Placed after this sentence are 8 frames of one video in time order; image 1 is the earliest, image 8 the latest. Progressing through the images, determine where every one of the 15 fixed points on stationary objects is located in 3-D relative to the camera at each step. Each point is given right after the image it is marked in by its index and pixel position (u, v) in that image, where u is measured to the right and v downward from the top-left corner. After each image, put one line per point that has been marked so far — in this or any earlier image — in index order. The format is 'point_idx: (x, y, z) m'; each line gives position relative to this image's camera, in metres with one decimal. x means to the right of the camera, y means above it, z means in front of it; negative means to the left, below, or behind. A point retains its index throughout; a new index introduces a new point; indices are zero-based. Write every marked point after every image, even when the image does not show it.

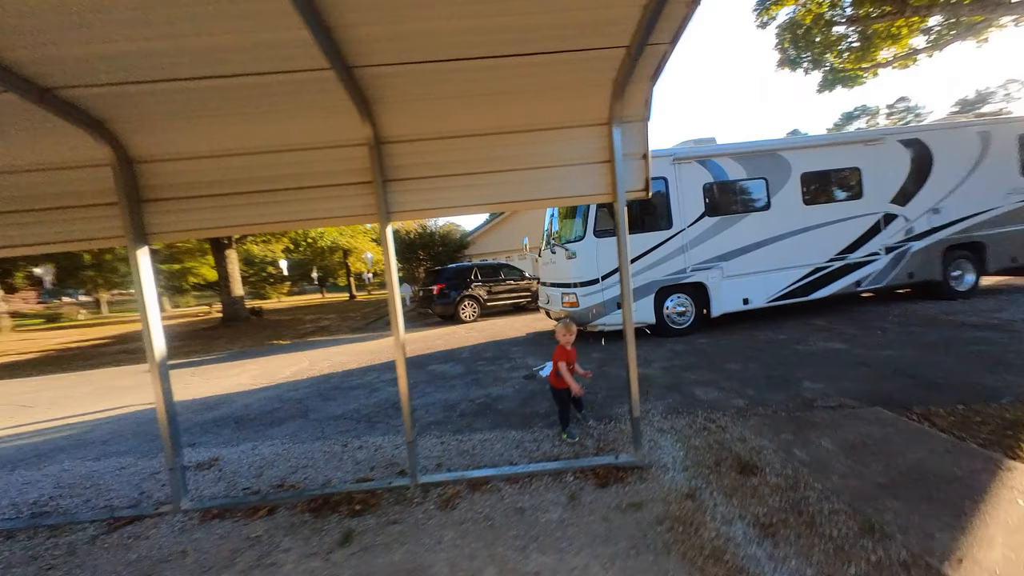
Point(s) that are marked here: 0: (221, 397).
0: (-4.8, -1.8, +5.9) m
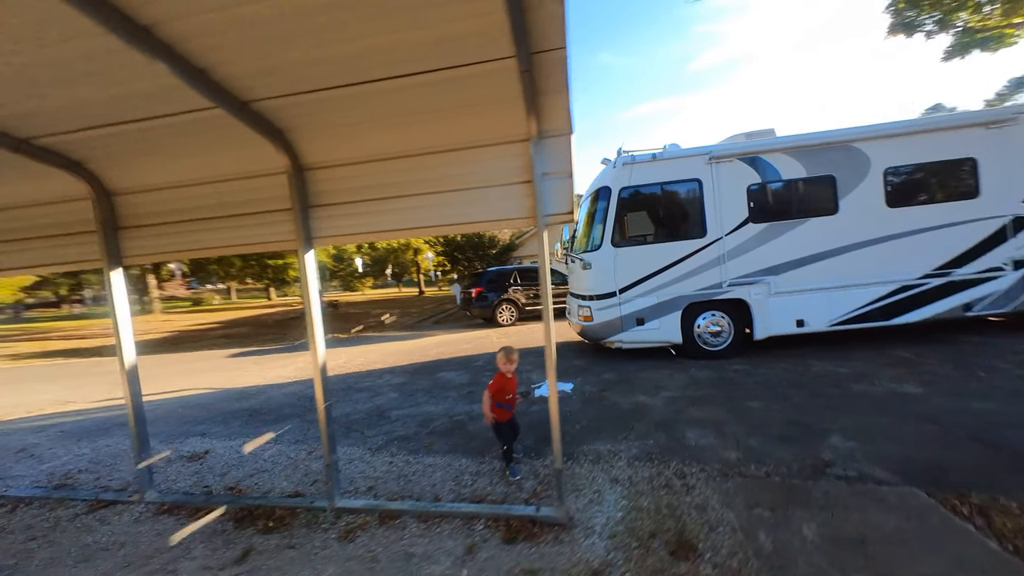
0: (-4.7, -1.8, +6.7) m
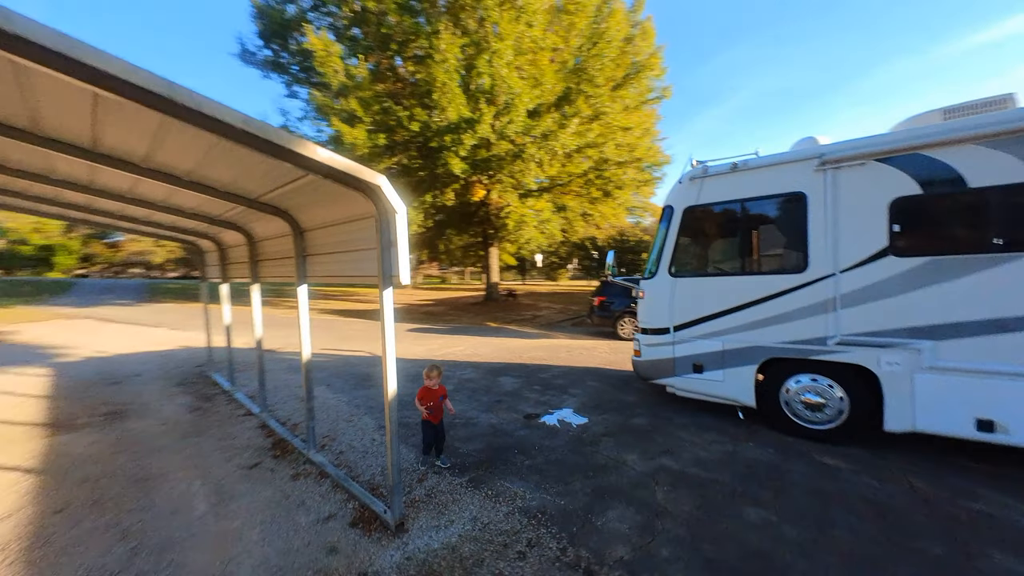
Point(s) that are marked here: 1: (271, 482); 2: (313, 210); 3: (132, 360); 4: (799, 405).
0: (-3.1, -1.8, +9.2) m
1: (-2.5, -2.0, +3.7) m
2: (-1.9, +0.8, +3.6) m
3: (-8.6, -1.6, +8.2) m
4: (+3.7, -1.5, +4.7) m
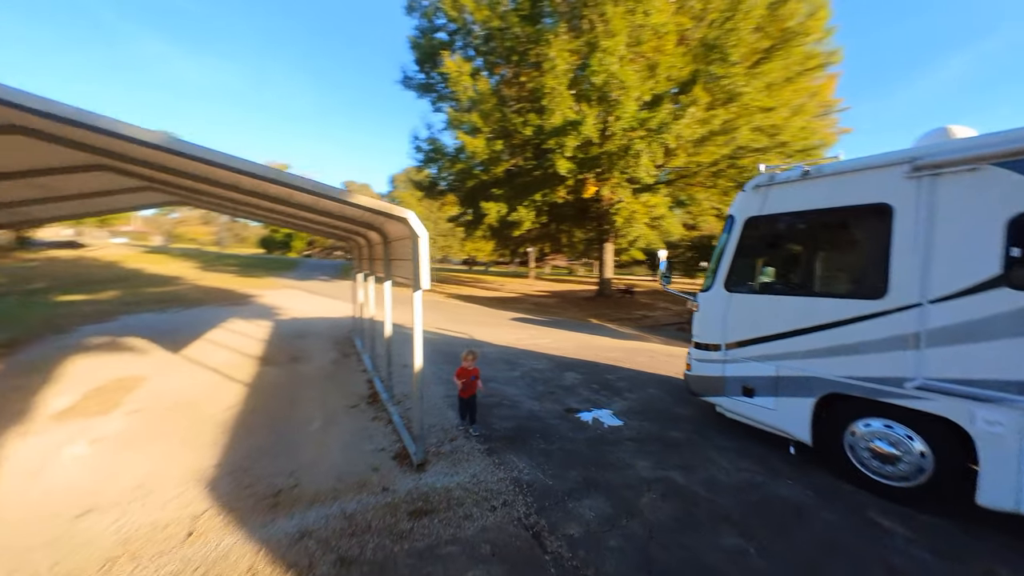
0: (-0.9, -1.6, +10.6) m
1: (-2.2, -1.9, +5.2) m
2: (-1.6, +0.8, +4.9) m
3: (-6.4, -1.1, +11.6) m
4: (+4.0, -1.8, +4.0) m
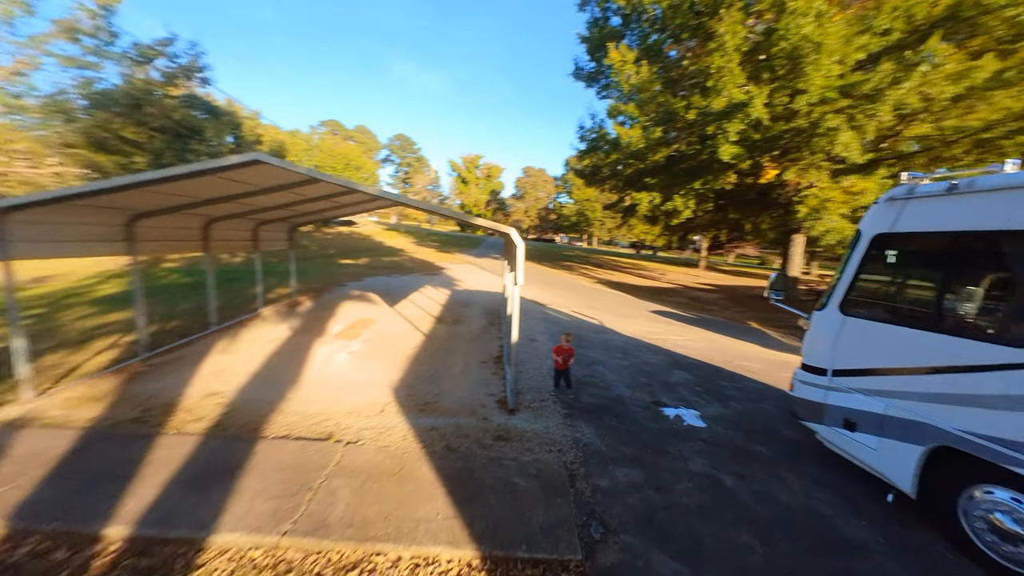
0: (+3.0, -1.3, +11.4) m
1: (-0.5, -1.7, +7.2) m
2: (+0.1, +1.0, +6.4) m
3: (-1.4, -0.3, +14.7) m
4: (+4.4, -2.2, +3.4) m
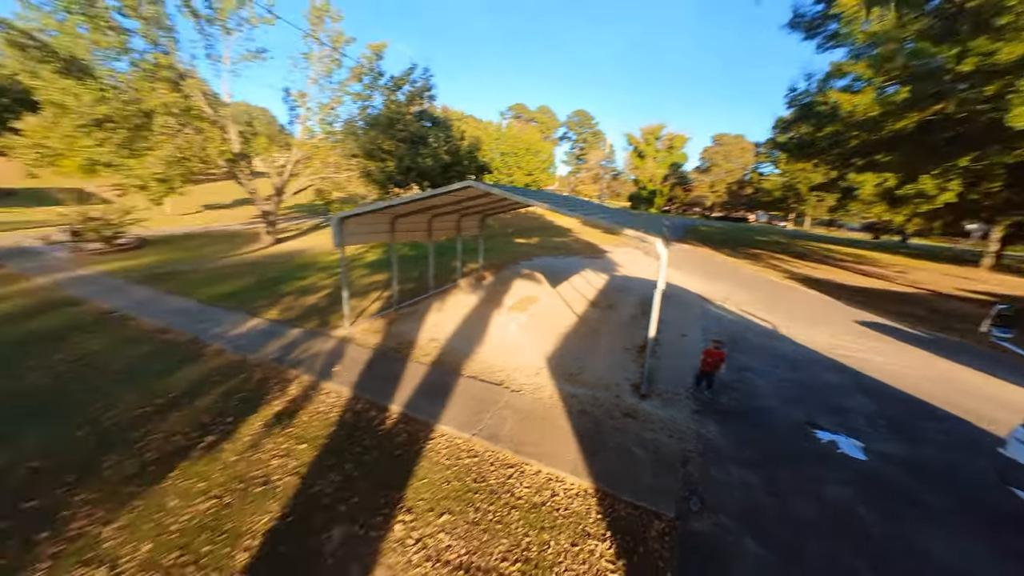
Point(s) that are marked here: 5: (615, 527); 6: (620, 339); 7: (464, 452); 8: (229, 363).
0: (+7.6, -1.4, +10.3) m
1: (+2.5, -1.5, +8.1) m
2: (+2.9, +1.0, +6.8) m
3: (+5.1, +0.2, +15.0) m
4: (+5.4, -2.7, +2.5) m
5: (+1.1, -2.5, +3.8) m
6: (+2.7, -1.3, +9.1) m
7: (-0.6, -2.2, +4.9) m
8: (-5.5, -1.5, +7.1) m
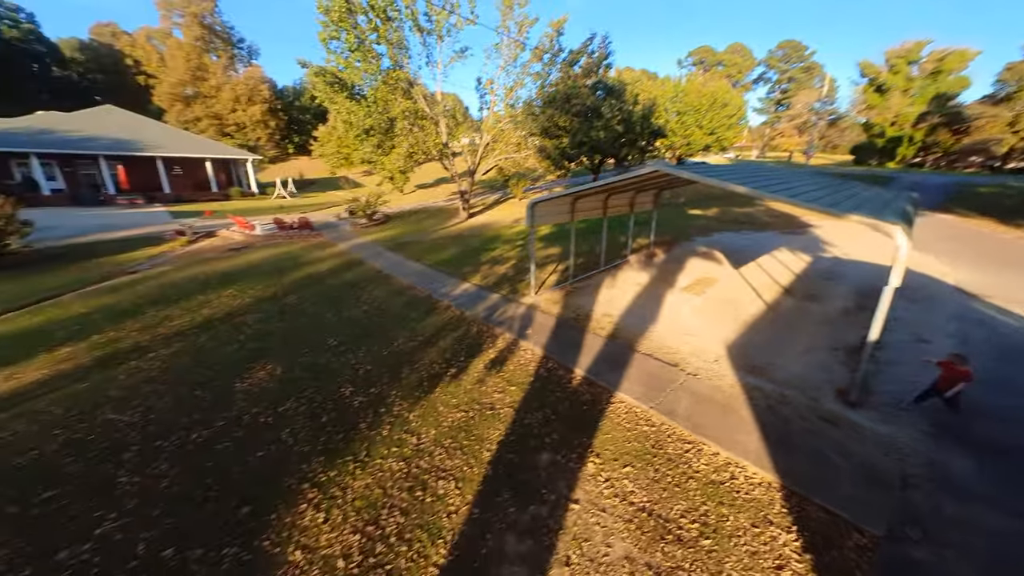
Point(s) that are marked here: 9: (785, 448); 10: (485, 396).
0: (+11.8, -1.5, +7.1) m
1: (+6.3, -1.4, +7.1) m
2: (+6.2, +1.0, +5.6) m
3: (+11.5, +0.7, +12.2) m
4: (+6.5, -3.2, +1.0) m
5: (+3.2, -2.6, +3.9) m
6: (+6.9, -1.1, +7.9) m
7: (+2.0, -2.0, +5.5) m
8: (-1.5, -0.8, +9.5) m
9: (+3.7, -2.2, +4.9) m
10: (-0.5, -1.9, +6.3) m
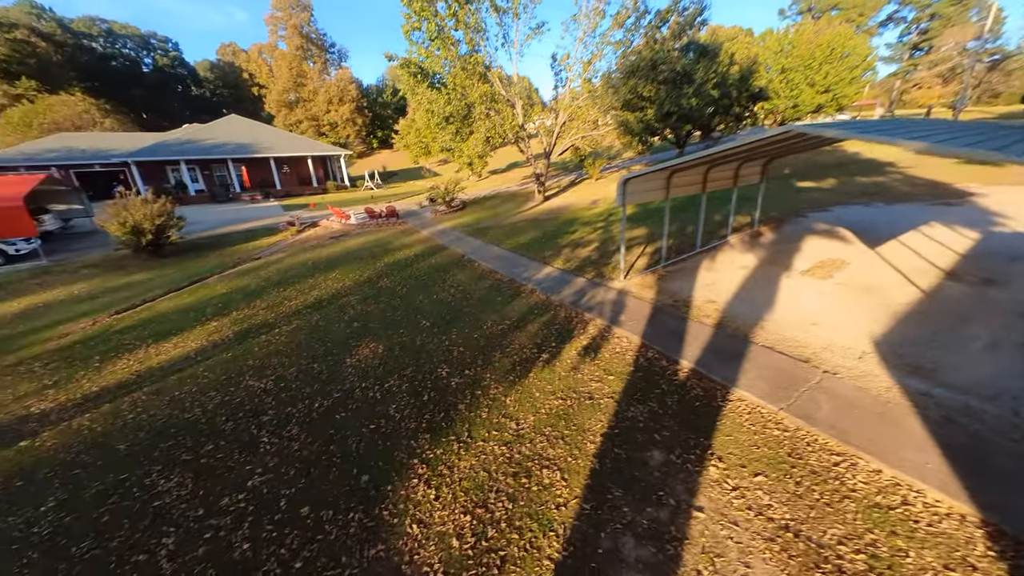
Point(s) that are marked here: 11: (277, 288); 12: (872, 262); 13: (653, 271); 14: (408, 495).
0: (+13.4, -1.2, +4.4) m
1: (+7.9, -1.1, +5.5) m
2: (+7.6, +1.2, +3.9) m
3: (+14.0, +1.1, +9.5) m
4: (+7.0, -3.2, -0.4) m
5: (+4.3, -2.4, +3.0) m
6: (+8.7, -0.8, +6.2) m
7: (+3.5, -1.8, +4.8) m
8: (+0.7, -0.3, +9.3) m
9: (+5.0, -2.0, +3.9) m
10: (+1.2, -1.6, +6.0) m
11: (-8.3, 0.0, +12.7) m
12: (+9.6, +0.7, +9.6) m
13: (+4.1, +0.5, +10.6) m
14: (-1.3, -2.5, +4.3) m
